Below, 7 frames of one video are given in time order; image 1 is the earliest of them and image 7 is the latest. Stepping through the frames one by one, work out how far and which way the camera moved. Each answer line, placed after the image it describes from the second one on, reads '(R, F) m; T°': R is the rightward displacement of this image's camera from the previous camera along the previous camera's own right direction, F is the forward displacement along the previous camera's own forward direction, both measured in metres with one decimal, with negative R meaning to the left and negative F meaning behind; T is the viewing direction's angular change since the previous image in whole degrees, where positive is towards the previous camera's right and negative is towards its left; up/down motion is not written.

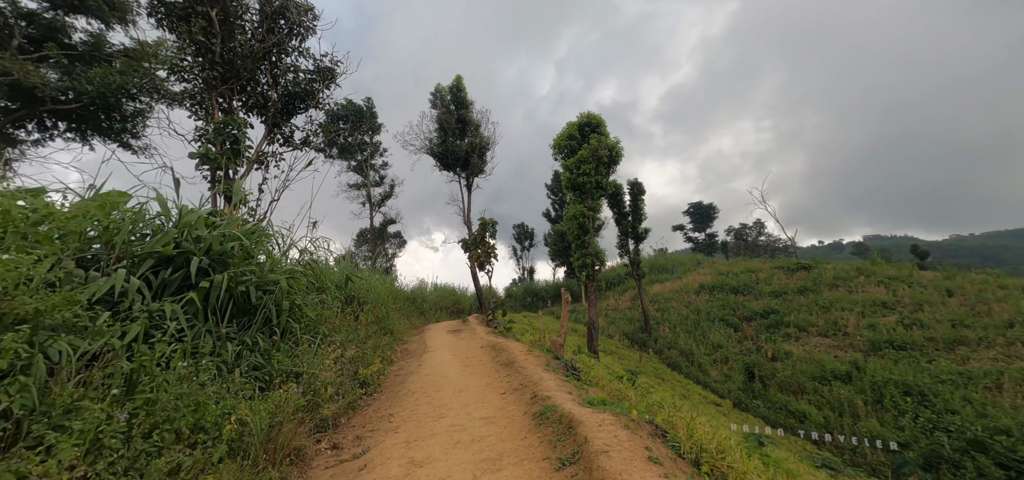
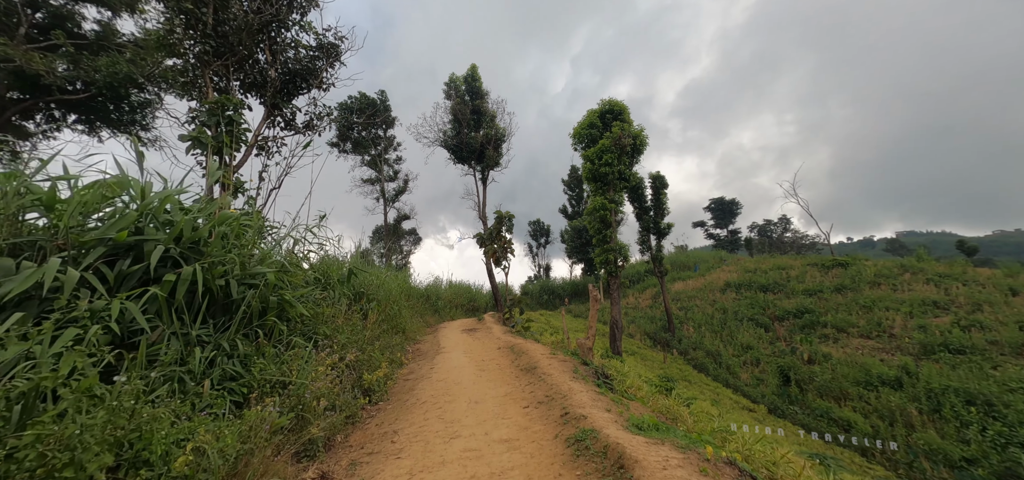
(-0.1, +0.7) m; -2°
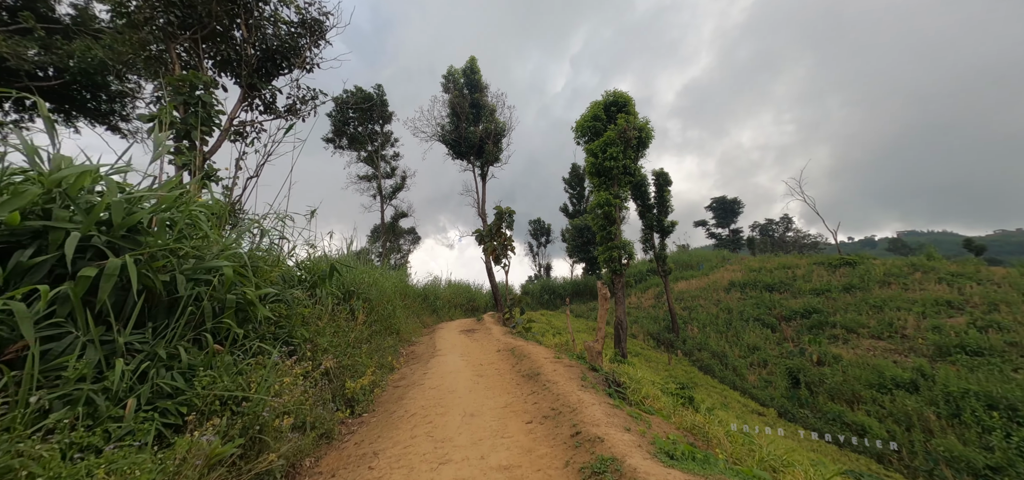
(0.0, +0.5) m; 0°
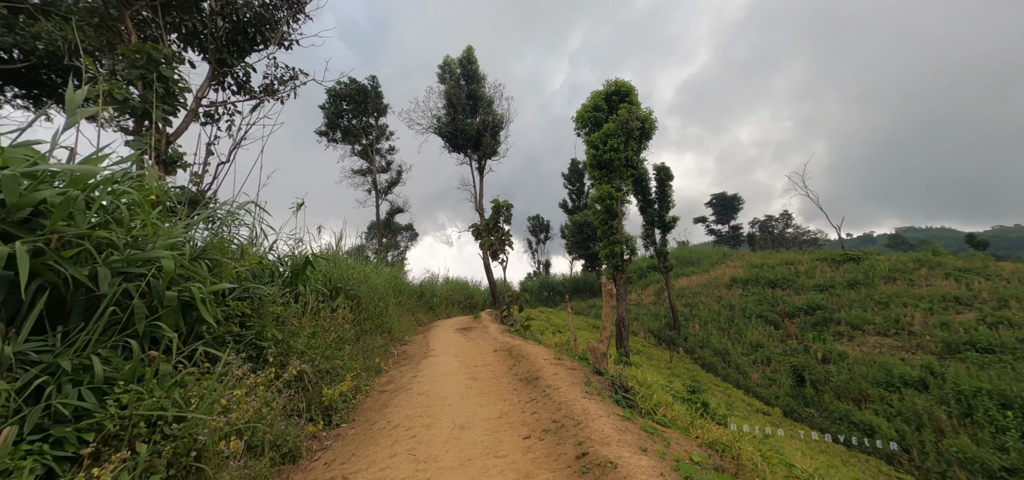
(0.0, +0.5) m; 0°
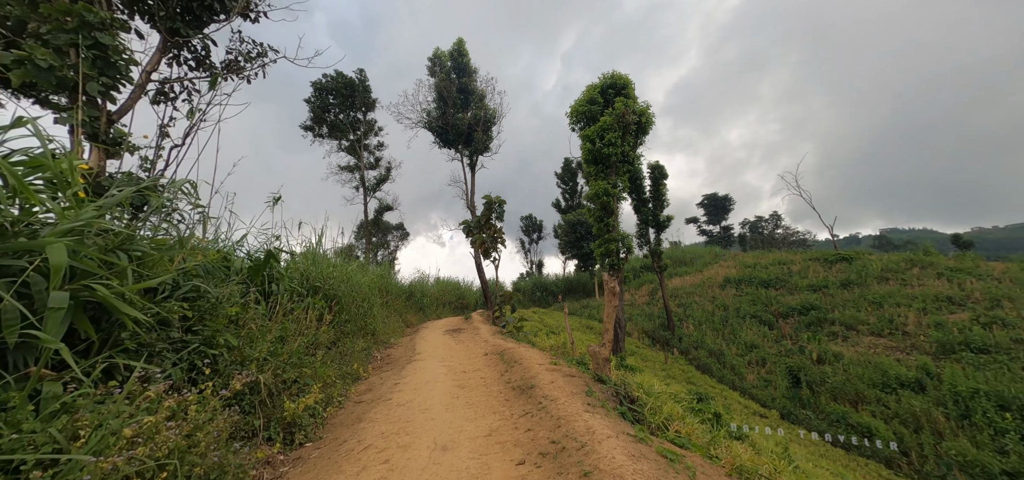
(0.0, +0.5) m; +1°
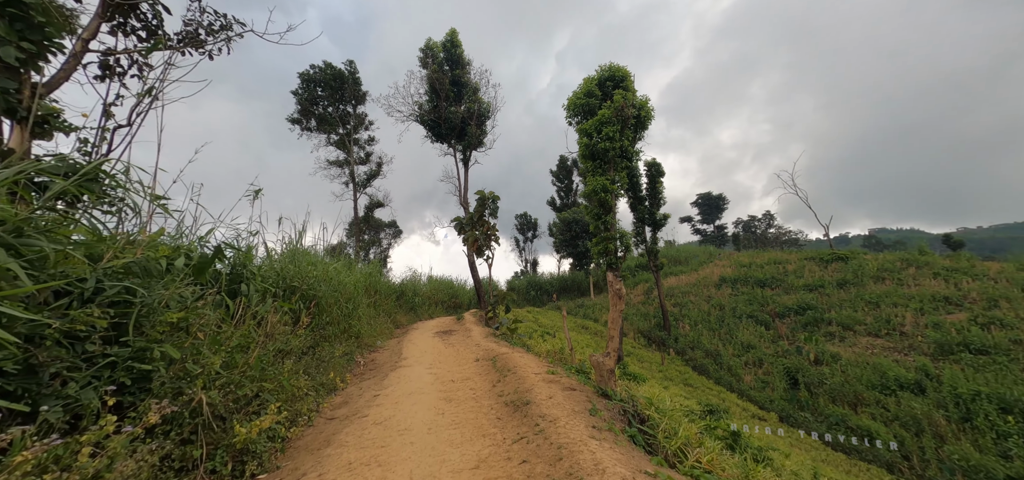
(0.0, +0.5) m; +1°
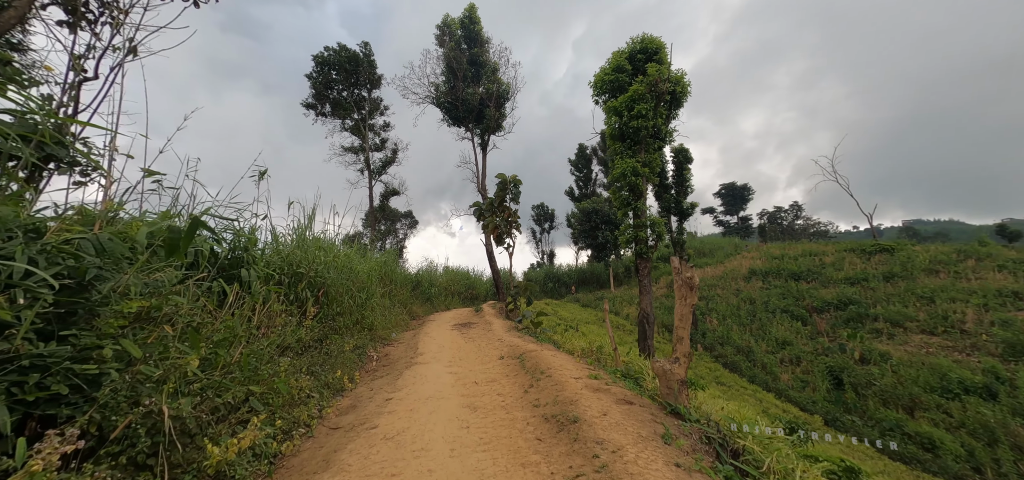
(-0.2, +0.8) m; -2°
